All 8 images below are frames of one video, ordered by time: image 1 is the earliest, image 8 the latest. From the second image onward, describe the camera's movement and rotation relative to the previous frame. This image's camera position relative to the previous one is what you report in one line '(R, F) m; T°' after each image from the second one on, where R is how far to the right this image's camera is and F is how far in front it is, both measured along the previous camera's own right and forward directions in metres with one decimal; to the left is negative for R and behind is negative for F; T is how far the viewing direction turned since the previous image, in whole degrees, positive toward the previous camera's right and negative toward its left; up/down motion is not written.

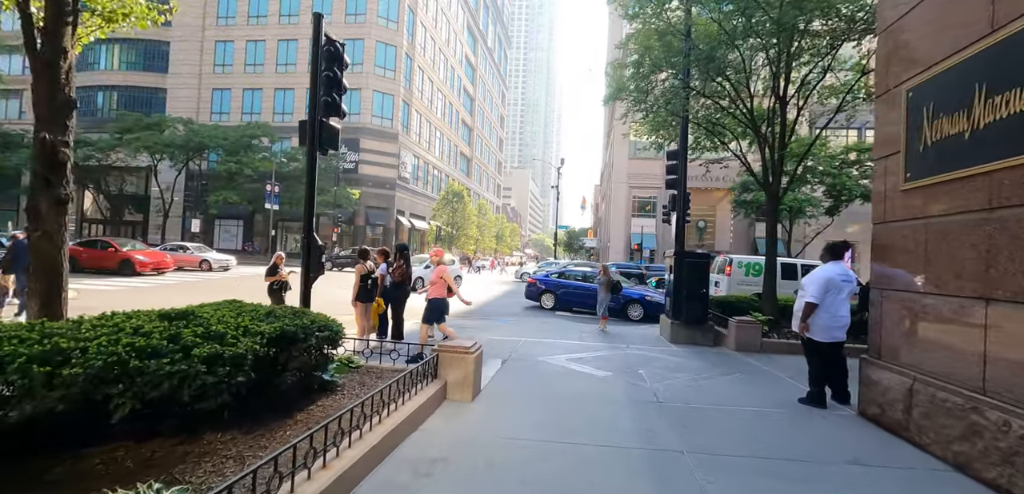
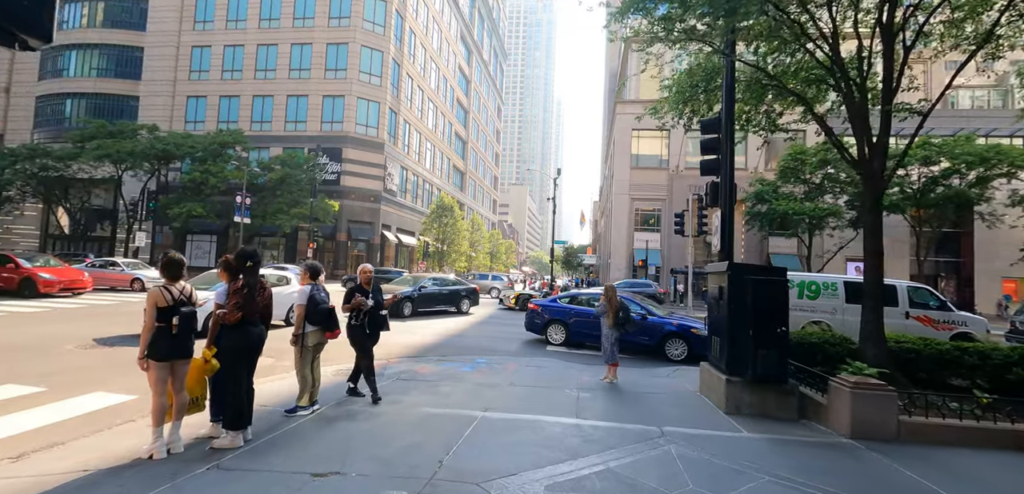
(+0.6, +3.7) m; 0°
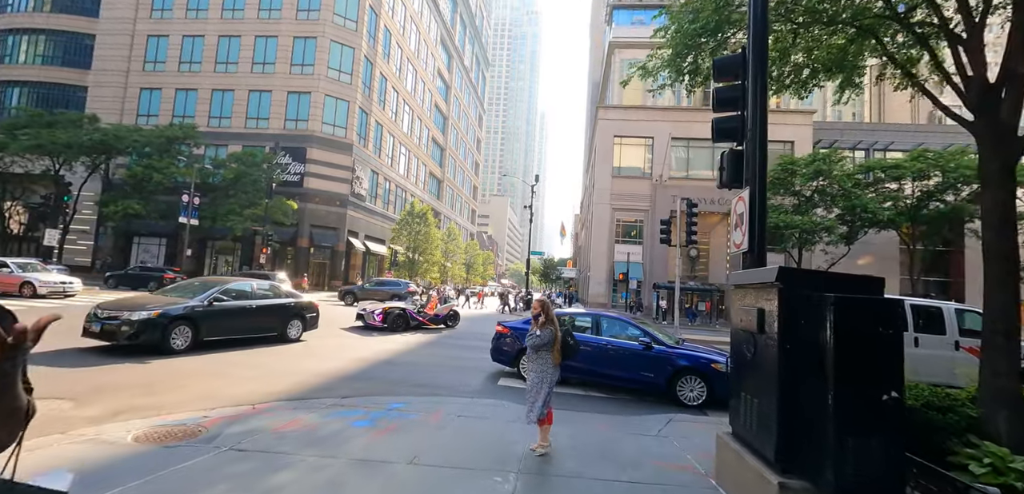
(+0.7, +2.8) m; +2°
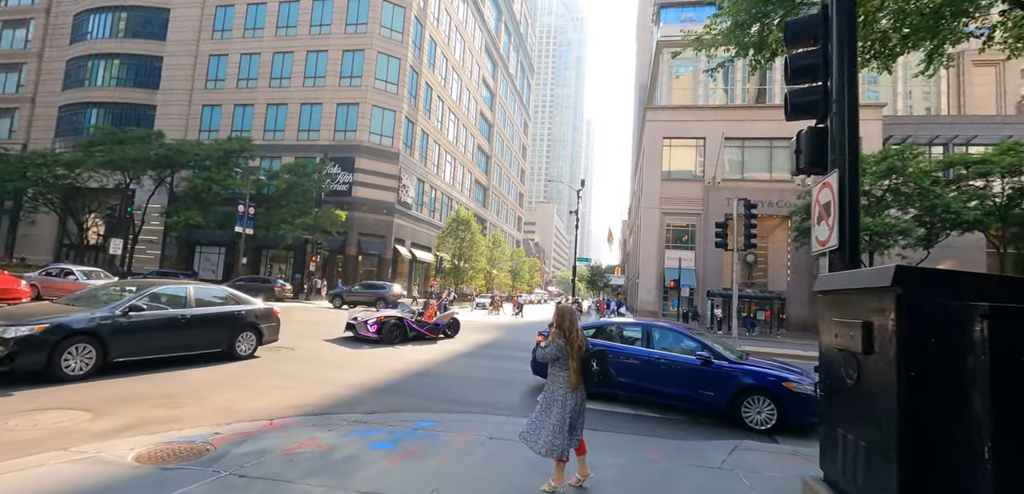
(+0.1, +0.7) m; -5°
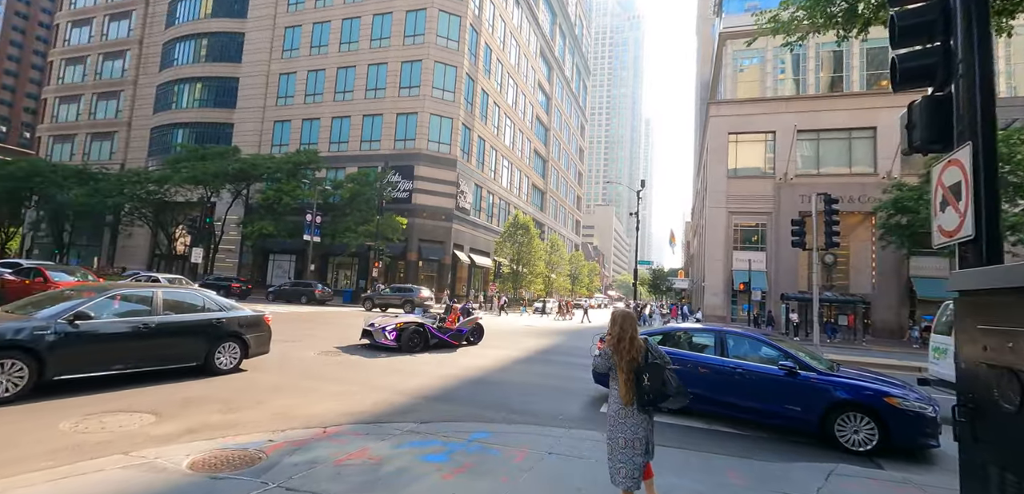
(0.0, +0.4) m; -7°
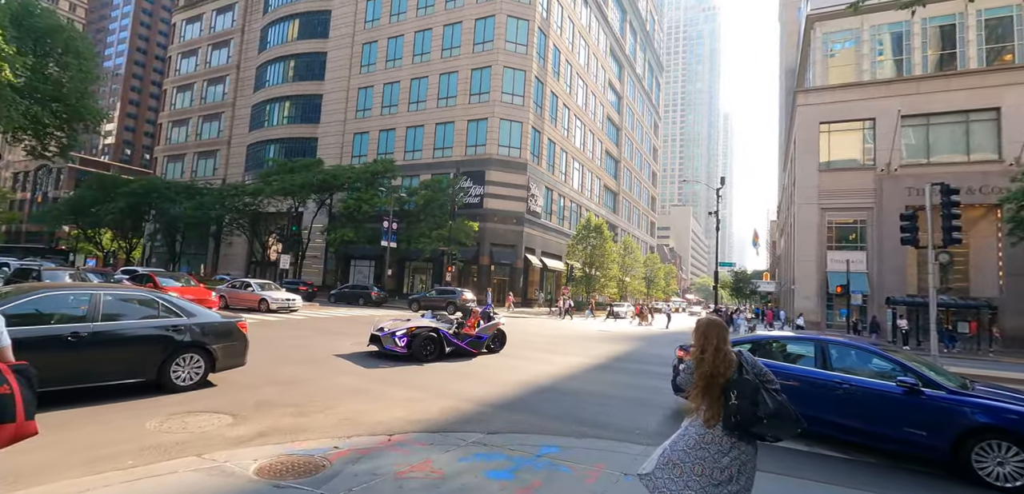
(0.0, +0.4) m; -8°
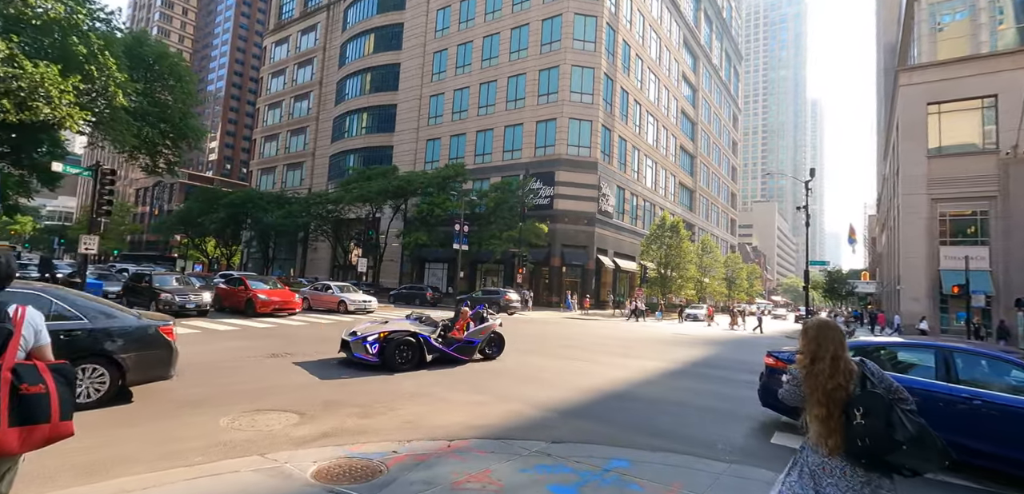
(+0.1, +0.3) m; -9°
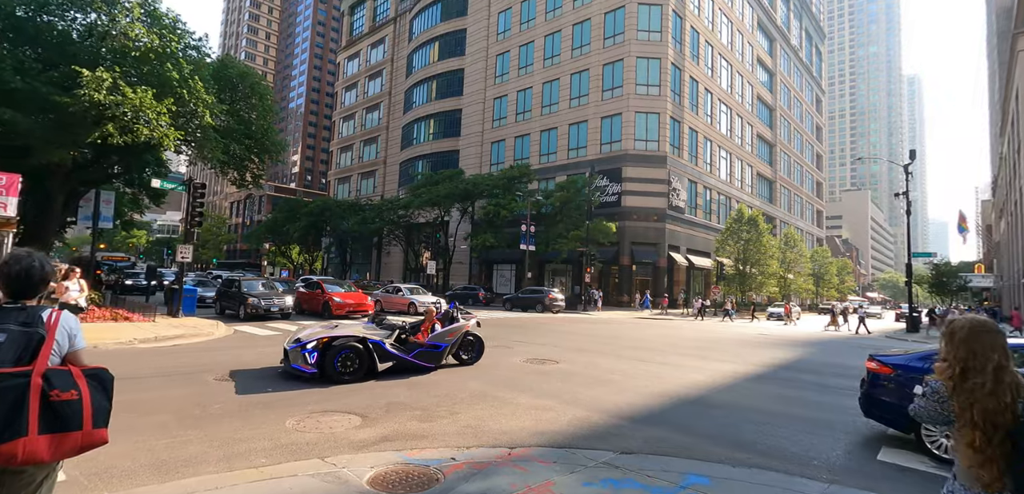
(+0.1, +0.3) m; -8°
